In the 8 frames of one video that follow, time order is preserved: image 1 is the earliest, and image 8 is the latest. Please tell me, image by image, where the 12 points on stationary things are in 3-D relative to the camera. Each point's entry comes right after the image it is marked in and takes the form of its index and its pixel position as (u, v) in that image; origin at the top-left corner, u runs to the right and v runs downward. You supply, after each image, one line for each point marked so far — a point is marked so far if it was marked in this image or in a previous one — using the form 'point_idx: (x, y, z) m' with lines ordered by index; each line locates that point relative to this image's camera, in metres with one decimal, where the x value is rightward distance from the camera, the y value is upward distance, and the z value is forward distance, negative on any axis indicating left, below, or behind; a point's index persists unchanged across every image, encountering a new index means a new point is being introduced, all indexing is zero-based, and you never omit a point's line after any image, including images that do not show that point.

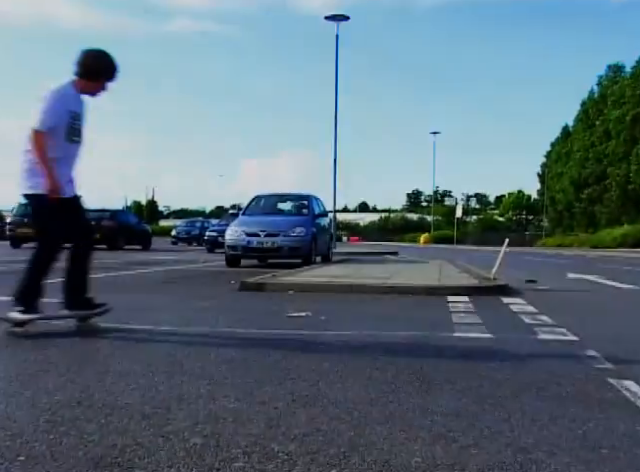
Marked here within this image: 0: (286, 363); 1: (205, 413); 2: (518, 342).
0: (-0.3, -1.0, +6.8) m
1: (-0.7, -1.2, +5.8) m
2: (+1.6, -0.9, +7.5) m
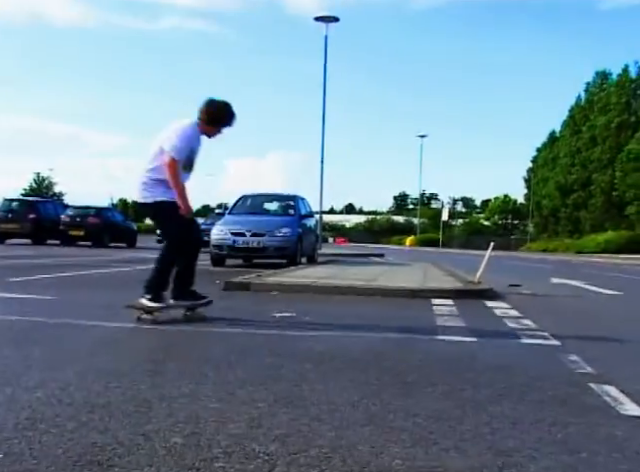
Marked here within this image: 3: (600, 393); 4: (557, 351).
0: (-0.4, -1.0, +6.8) m
1: (-0.9, -1.2, +5.8) m
2: (+1.5, -0.9, +7.5) m
3: (+2.1, -1.2, +6.5) m
4: (+1.9, -1.0, +7.4) m
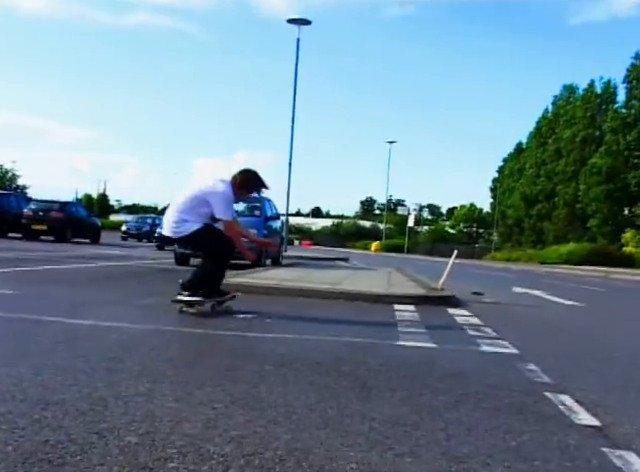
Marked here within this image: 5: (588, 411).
0: (-0.7, -1.0, +6.8) m
1: (-1.1, -1.2, +5.8) m
2: (+1.2, -1.0, +7.6) m
3: (+1.8, -1.2, +6.6) m
4: (+1.6, -1.1, +7.5) m
5: (+1.9, -1.3, +6.4) m
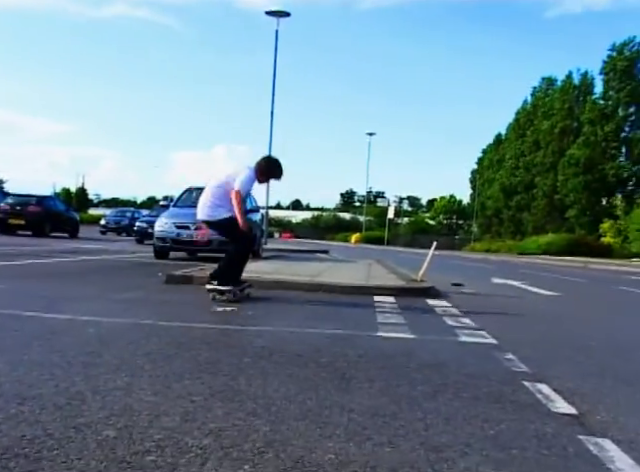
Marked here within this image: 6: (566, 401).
0: (-0.9, -1.0, +6.8) m
1: (-1.3, -1.1, +5.8) m
2: (+1.0, -0.9, +7.6) m
3: (+1.6, -1.2, +6.6) m
4: (+1.5, -1.0, +7.5) m
5: (+1.8, -1.2, +6.5) m
6: (+1.8, -1.2, +6.4) m
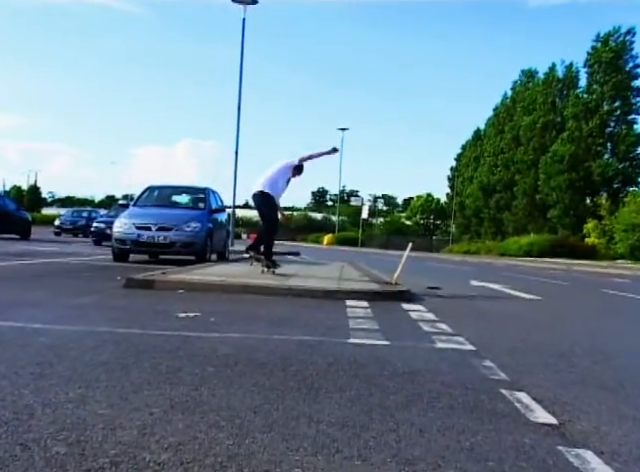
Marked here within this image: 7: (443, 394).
0: (-1.1, -1.0, +6.4) m
1: (-1.5, -1.1, +5.4) m
2: (+0.8, -0.9, +7.3) m
3: (+1.4, -1.2, +6.3) m
4: (+1.2, -1.0, +7.2) m
5: (+1.6, -1.2, +6.1) m
6: (+1.6, -1.2, +6.1) m
7: (+0.9, -1.1, +6.3) m
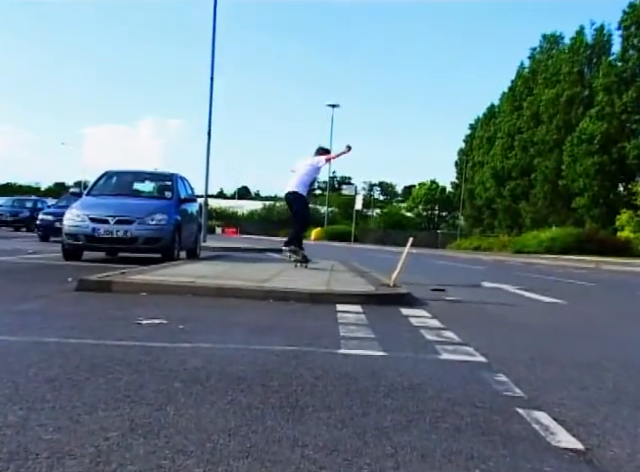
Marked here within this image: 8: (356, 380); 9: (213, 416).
0: (-1.2, -0.9, +5.5) m
1: (-1.6, -1.1, +4.5) m
2: (+0.7, -0.9, +6.3) m
3: (+1.3, -1.1, +5.4) m
4: (+1.2, -0.9, +6.3) m
5: (+1.5, -1.2, +5.2) m
6: (+1.5, -1.2, +5.2) m
7: (+0.8, -1.1, +5.4) m
8: (+0.2, -1.0, +5.9) m
9: (-0.7, -1.1, +5.2) m
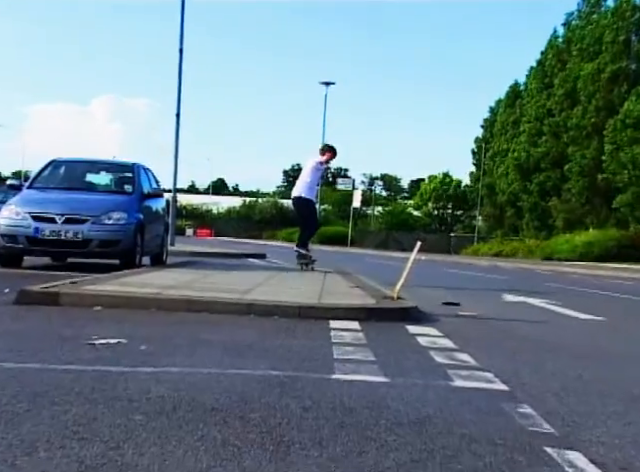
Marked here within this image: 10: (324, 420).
0: (-1.3, -0.9, +4.6) m
1: (-1.7, -1.1, +3.5) m
2: (+0.6, -0.9, +5.4) m
3: (+1.2, -1.2, +4.4) m
4: (+1.1, -1.0, +5.3) m
5: (+1.4, -1.2, +4.2) m
6: (+1.4, -1.2, +4.2) m
7: (+0.8, -1.1, +4.5) m
8: (+0.2, -1.0, +4.9) m
9: (-0.7, -1.1, +4.3) m
10: (0.0, -1.0, +4.8) m
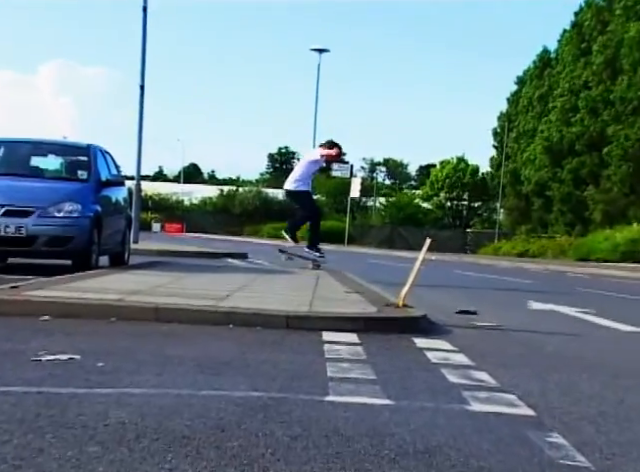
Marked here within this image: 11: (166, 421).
0: (-1.3, -0.9, +3.8) m
1: (-1.7, -1.1, +2.8) m
2: (+0.6, -0.9, +4.6) m
3: (+1.2, -1.2, +3.6) m
4: (+1.1, -0.9, +4.5) m
5: (+1.4, -1.2, +3.5) m
6: (+1.4, -1.2, +3.4) m
7: (+0.7, -1.1, +3.7) m
8: (+0.1, -1.0, +4.2) m
9: (-0.8, -1.0, +3.5) m
10: (0.0, -1.0, +4.1) m
11: (-0.7, -0.9, +4.3) m
